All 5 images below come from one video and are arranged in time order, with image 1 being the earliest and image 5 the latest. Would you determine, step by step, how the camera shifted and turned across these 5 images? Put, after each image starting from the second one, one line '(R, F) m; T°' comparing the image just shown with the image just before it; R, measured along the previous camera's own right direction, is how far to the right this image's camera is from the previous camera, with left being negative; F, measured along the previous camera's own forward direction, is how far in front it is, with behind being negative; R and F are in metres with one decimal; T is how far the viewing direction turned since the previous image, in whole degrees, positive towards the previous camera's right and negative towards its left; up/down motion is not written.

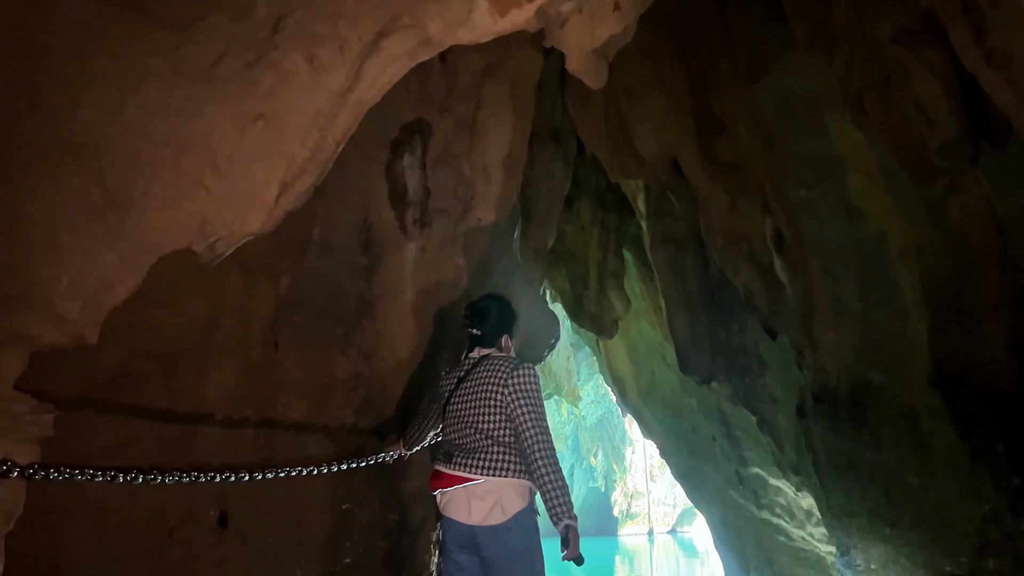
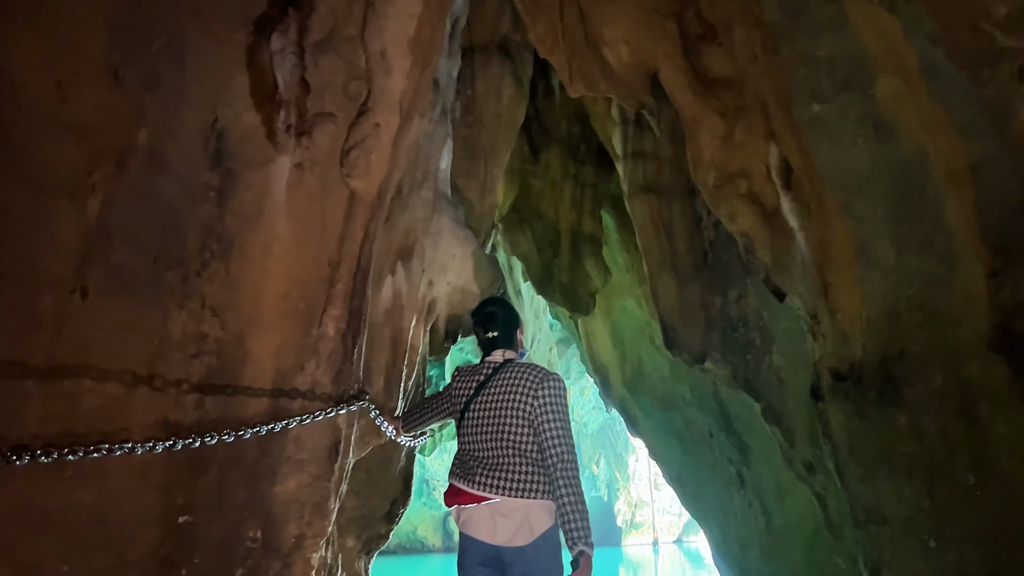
(+0.2, +0.7) m; 0°
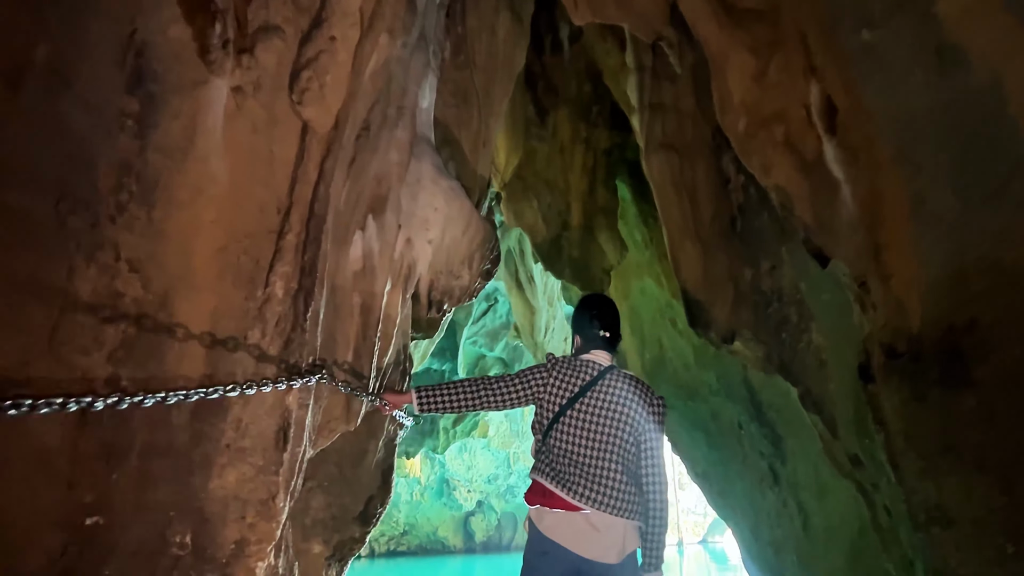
(+0.1, +0.4) m; -1°
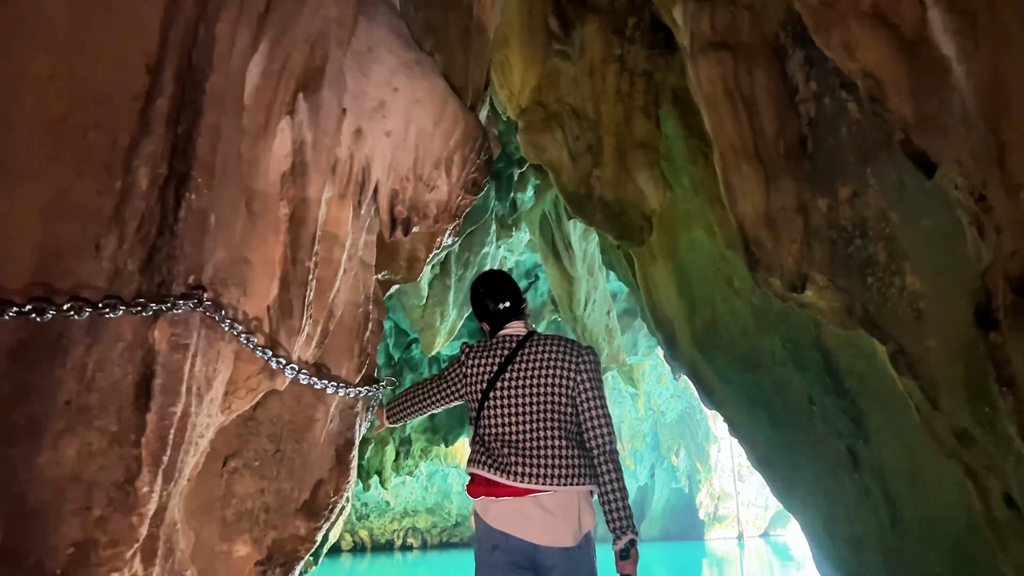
(+0.1, +0.5) m; -4°
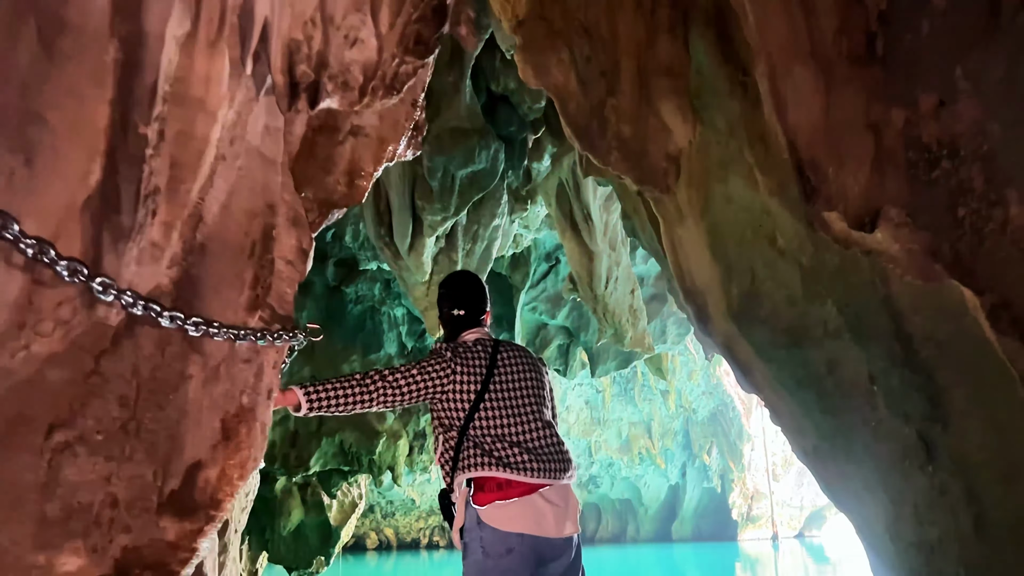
(+0.1, +0.5) m; -2°
